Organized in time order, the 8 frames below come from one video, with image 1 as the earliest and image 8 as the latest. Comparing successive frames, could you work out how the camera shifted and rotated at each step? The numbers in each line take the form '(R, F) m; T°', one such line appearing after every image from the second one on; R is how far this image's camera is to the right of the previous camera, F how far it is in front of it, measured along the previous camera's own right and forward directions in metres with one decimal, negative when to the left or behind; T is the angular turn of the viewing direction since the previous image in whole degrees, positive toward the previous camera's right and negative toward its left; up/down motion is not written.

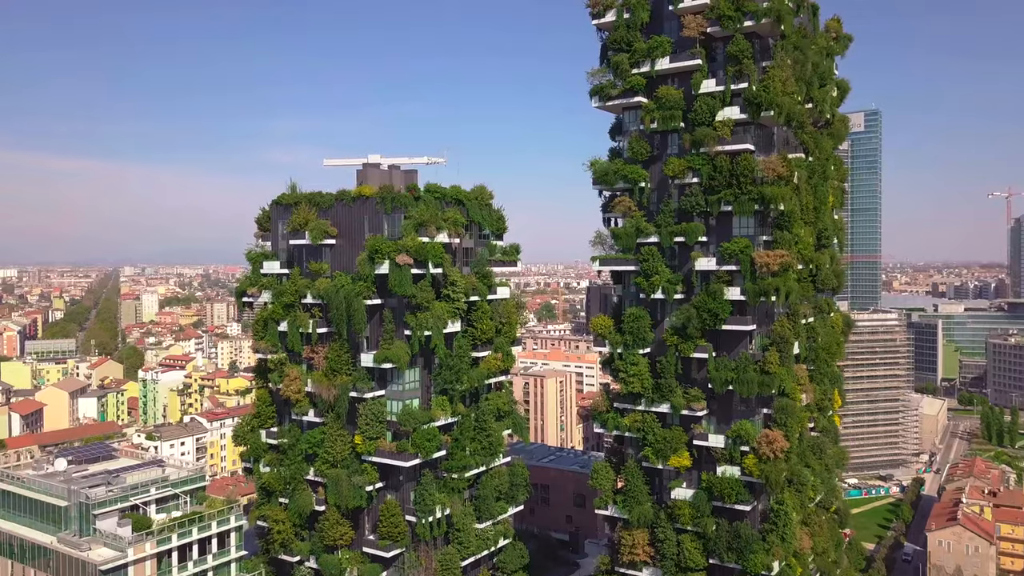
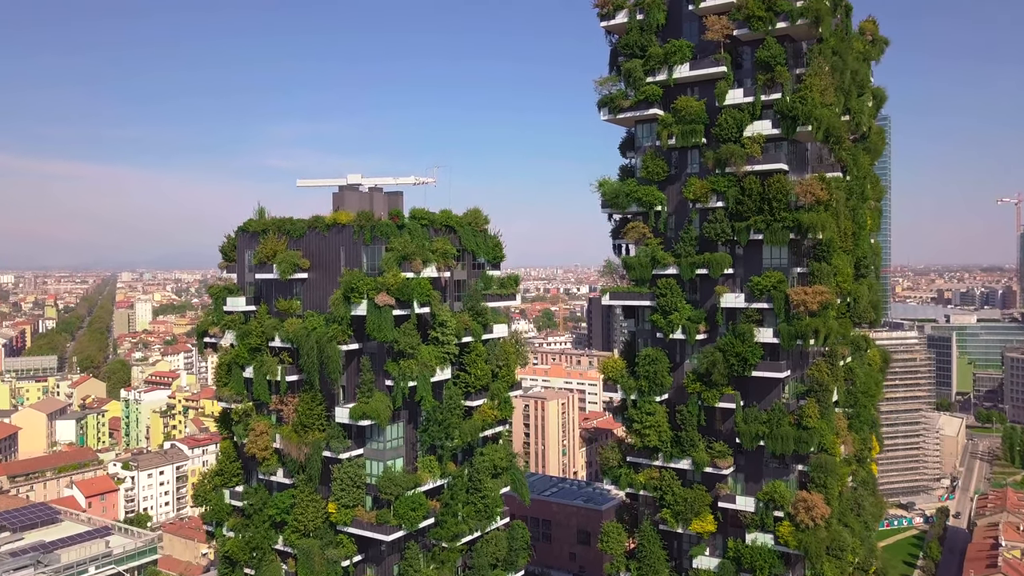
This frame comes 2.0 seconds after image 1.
(+0.1, +5.1) m; 0°
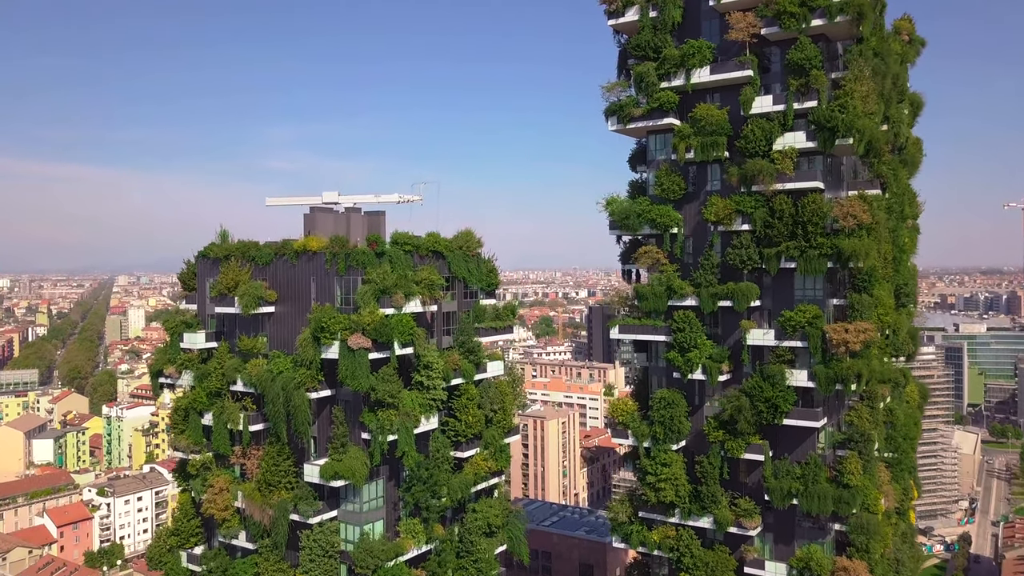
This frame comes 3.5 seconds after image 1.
(+0.1, +4.4) m; 0°
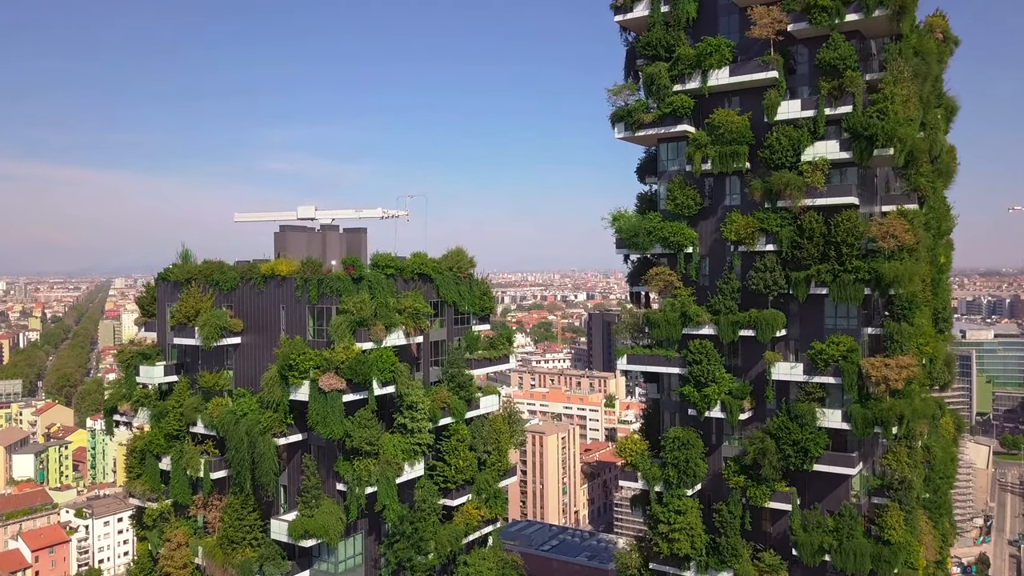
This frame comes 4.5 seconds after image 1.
(+0.1, +3.4) m; 0°
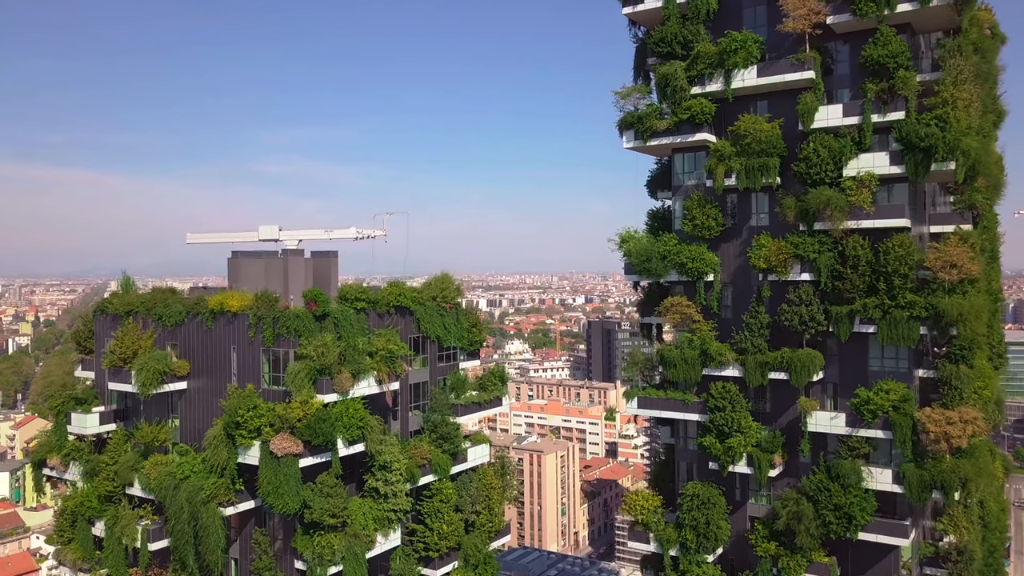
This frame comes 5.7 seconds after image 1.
(+0.2, +3.9) m; 0°
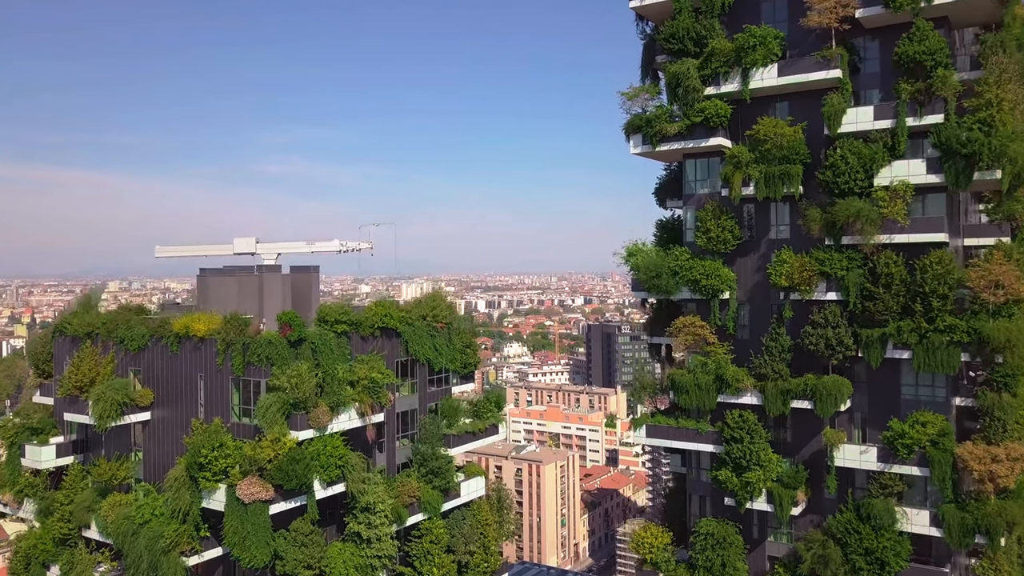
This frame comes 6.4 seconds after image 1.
(+0.1, +2.1) m; 0°
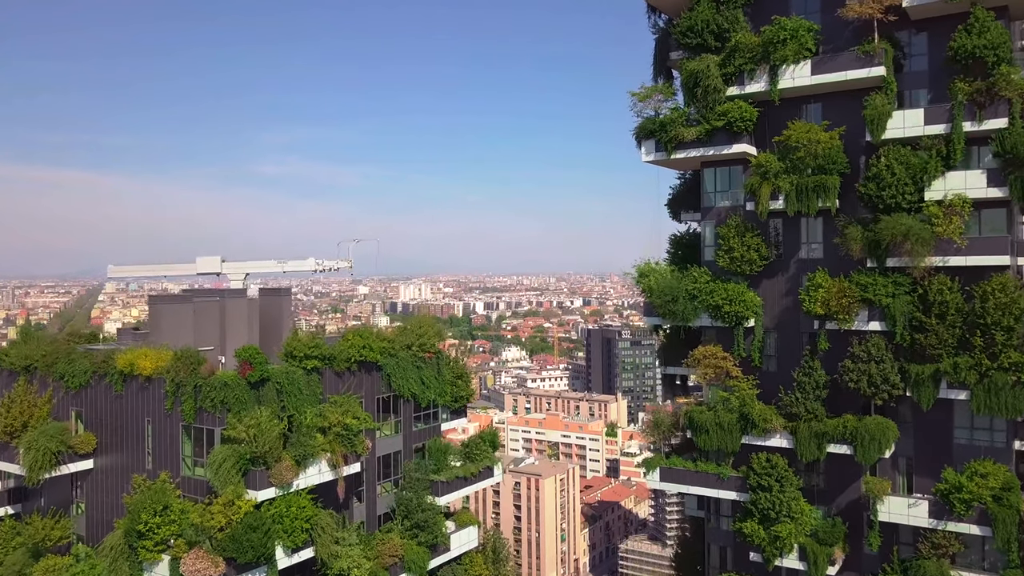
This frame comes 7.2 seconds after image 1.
(+0.1, +2.7) m; 0°
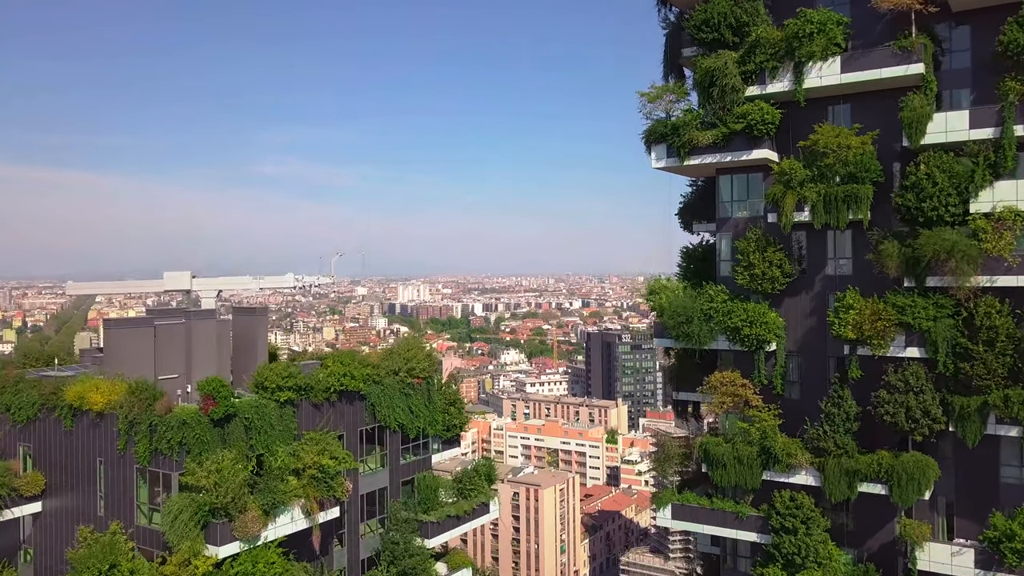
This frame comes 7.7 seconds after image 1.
(0.0, +1.9) m; 0°
